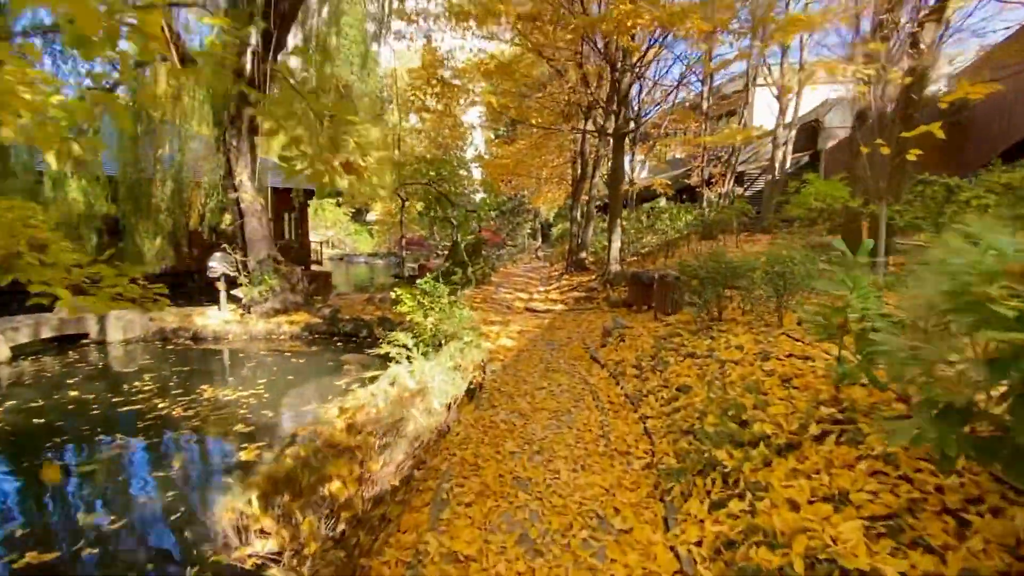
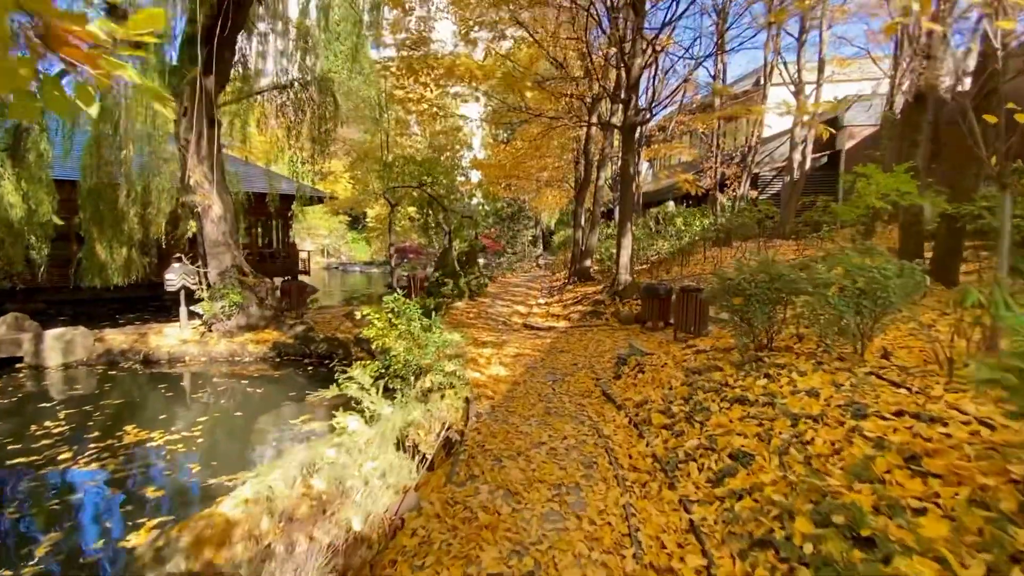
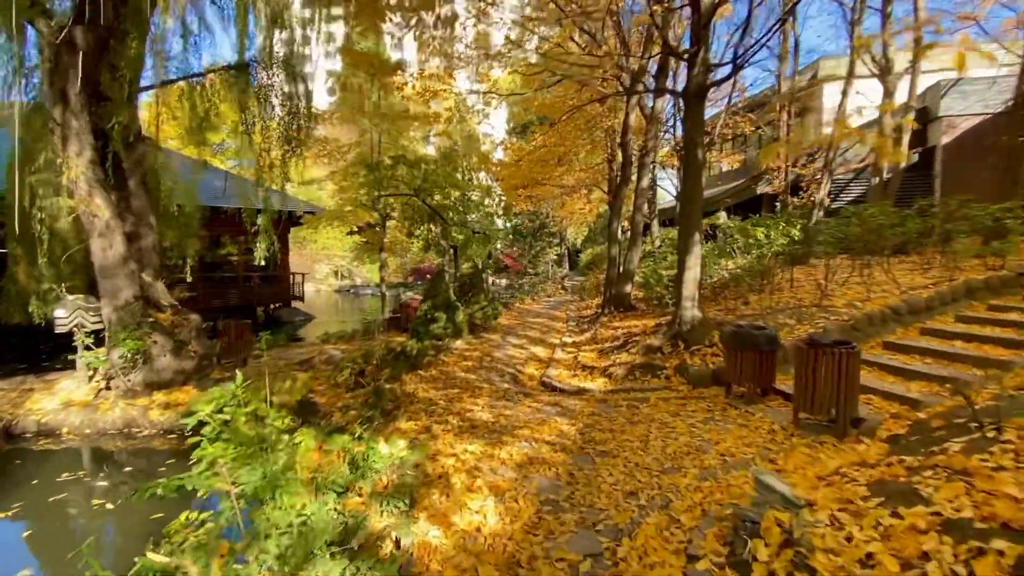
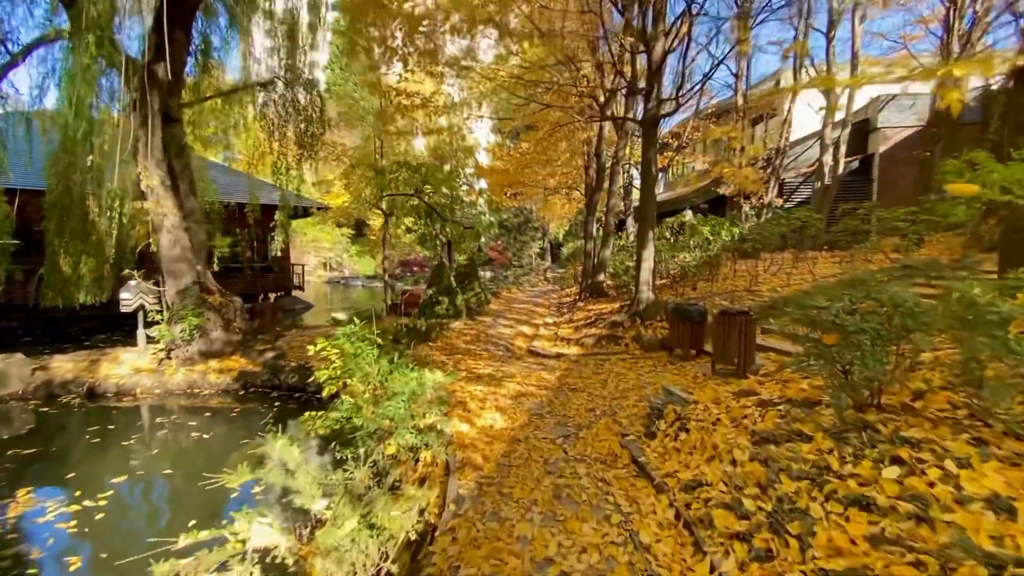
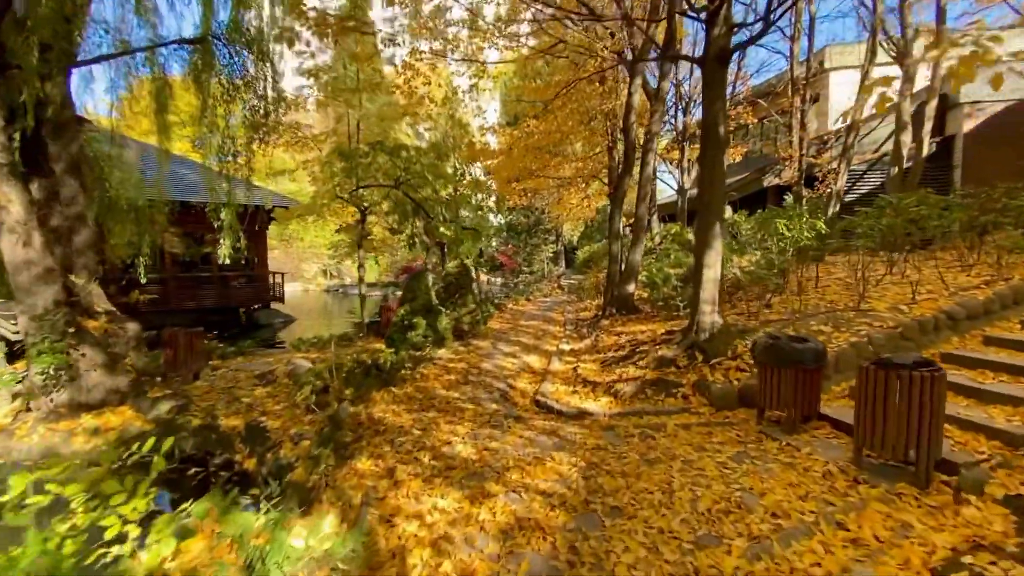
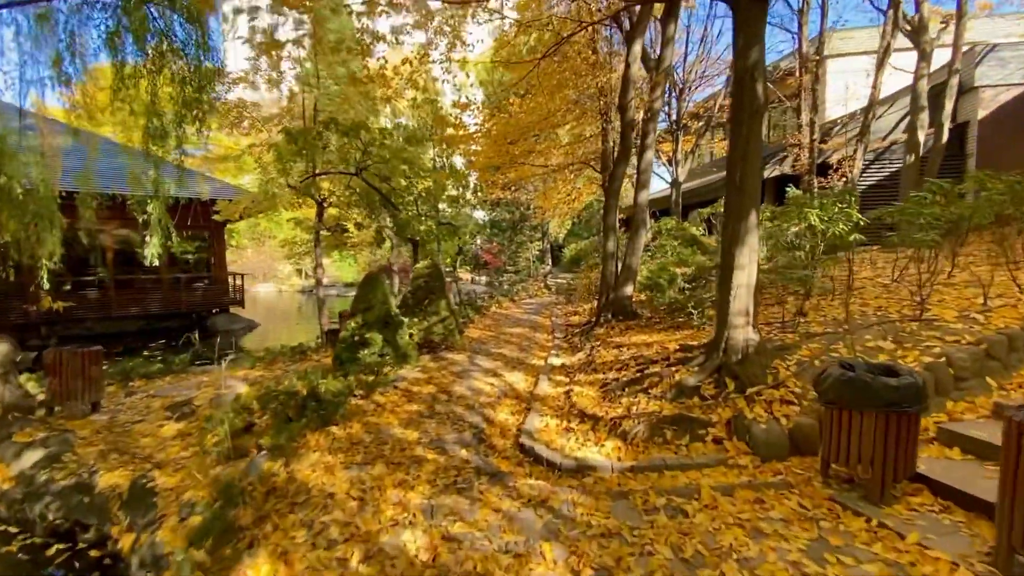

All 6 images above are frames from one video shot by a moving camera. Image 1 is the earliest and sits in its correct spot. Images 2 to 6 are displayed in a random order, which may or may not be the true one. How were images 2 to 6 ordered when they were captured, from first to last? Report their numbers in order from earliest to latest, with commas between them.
2, 4, 3, 5, 6
